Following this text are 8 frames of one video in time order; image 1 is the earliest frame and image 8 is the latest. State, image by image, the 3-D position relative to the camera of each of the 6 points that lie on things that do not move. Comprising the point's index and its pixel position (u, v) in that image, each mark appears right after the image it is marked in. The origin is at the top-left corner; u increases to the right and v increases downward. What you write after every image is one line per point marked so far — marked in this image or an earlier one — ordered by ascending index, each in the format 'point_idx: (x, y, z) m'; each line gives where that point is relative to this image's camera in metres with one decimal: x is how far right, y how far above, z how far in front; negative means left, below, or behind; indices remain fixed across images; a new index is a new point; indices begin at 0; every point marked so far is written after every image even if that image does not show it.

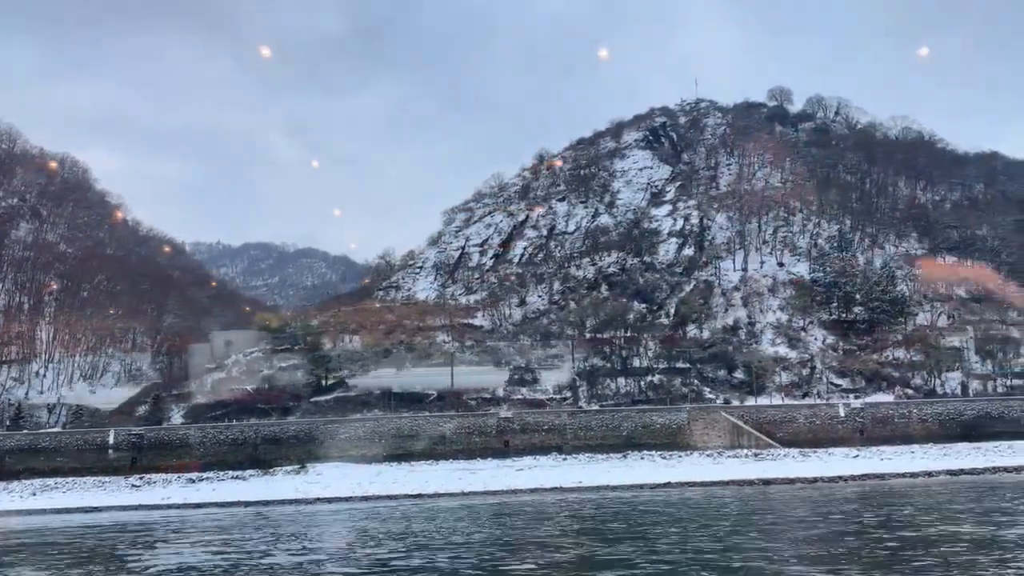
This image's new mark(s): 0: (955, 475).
0: (+11.6, -5.0, +20.0) m
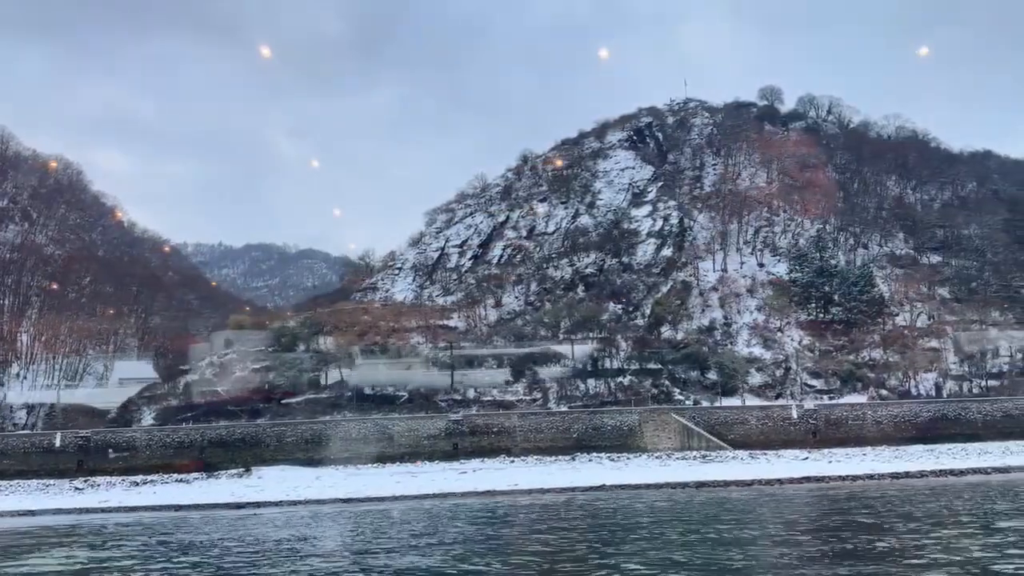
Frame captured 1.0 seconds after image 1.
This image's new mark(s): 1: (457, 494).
0: (+10.2, -5.0, +19.8) m
1: (-1.6, -5.1, +18.5) m
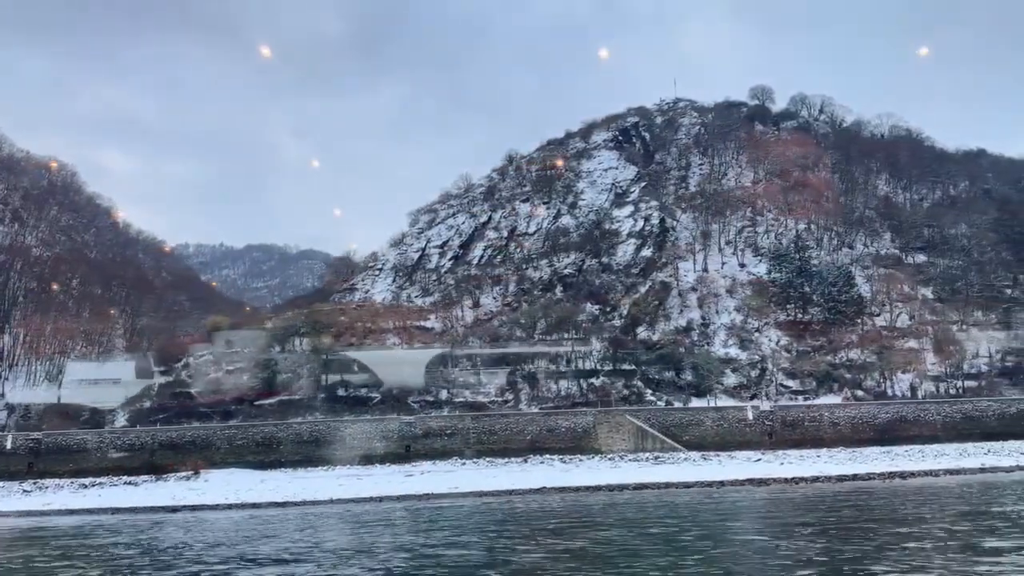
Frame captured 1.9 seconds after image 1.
0: (+8.9, -5.0, +19.7) m
1: (-2.8, -5.1, +18.4) m
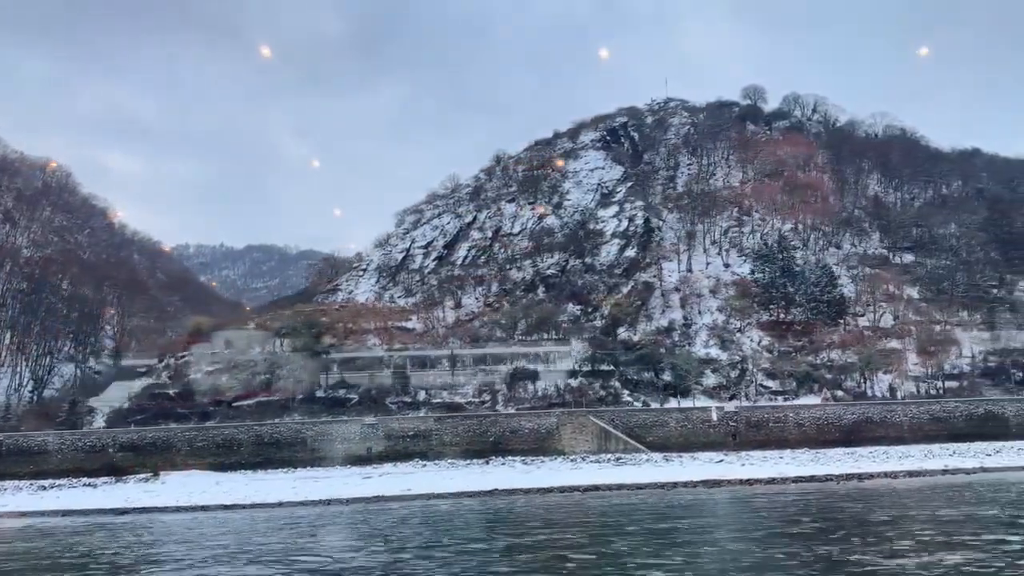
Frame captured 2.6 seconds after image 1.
0: (+7.9, -5.0, +19.6) m
1: (-3.9, -5.2, +18.3) m
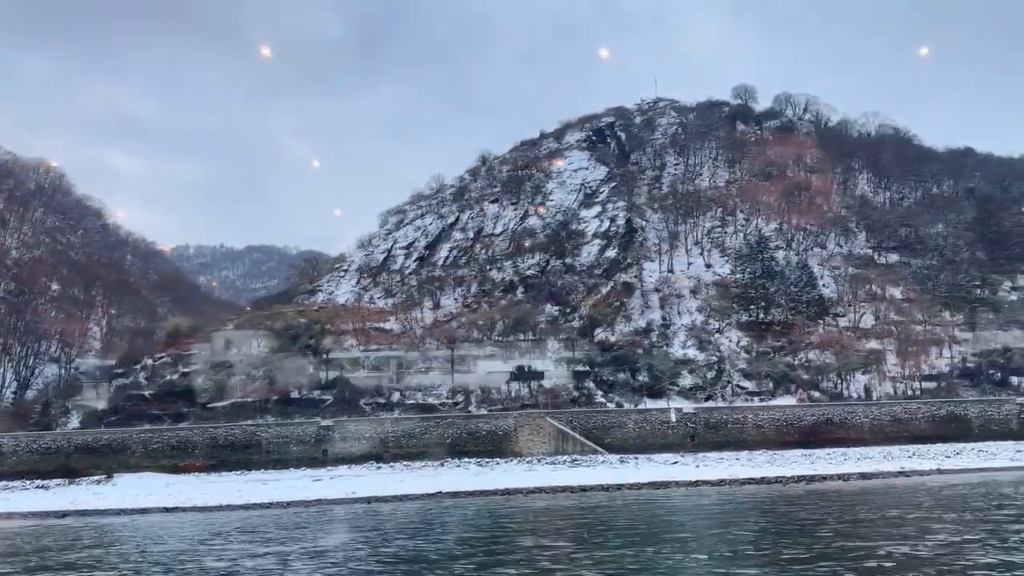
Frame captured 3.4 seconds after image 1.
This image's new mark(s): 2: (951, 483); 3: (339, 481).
0: (+6.8, -5.1, +19.5) m
1: (-5.0, -5.2, +18.3) m
2: (+11.5, -5.1, +19.7) m
3: (-4.6, -5.1, +19.7) m
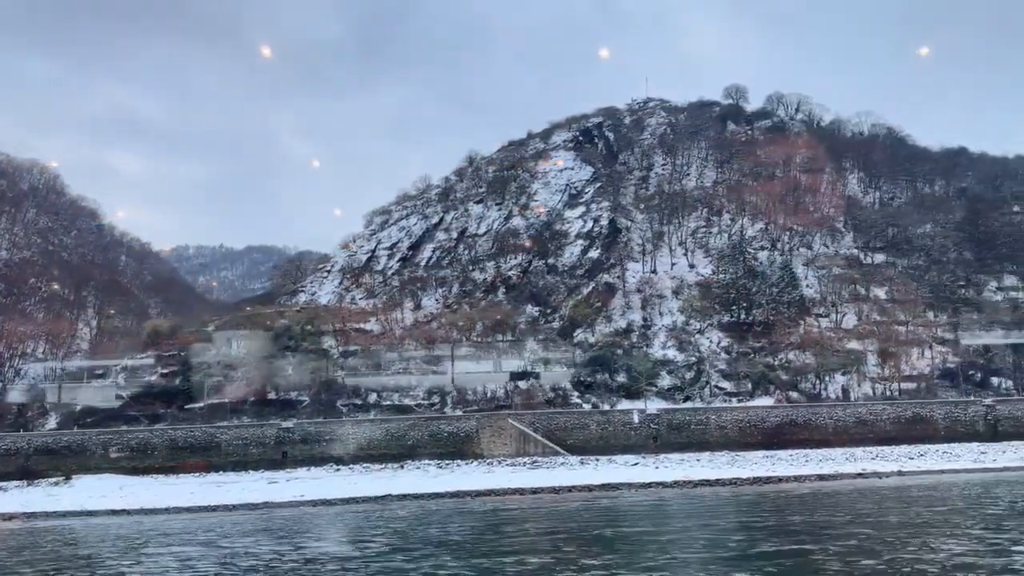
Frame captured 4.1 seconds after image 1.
0: (+5.7, -5.1, +19.5) m
1: (-6.1, -5.2, +18.3) m
2: (+10.5, -5.2, +19.6) m
3: (-5.6, -5.2, +19.7) m
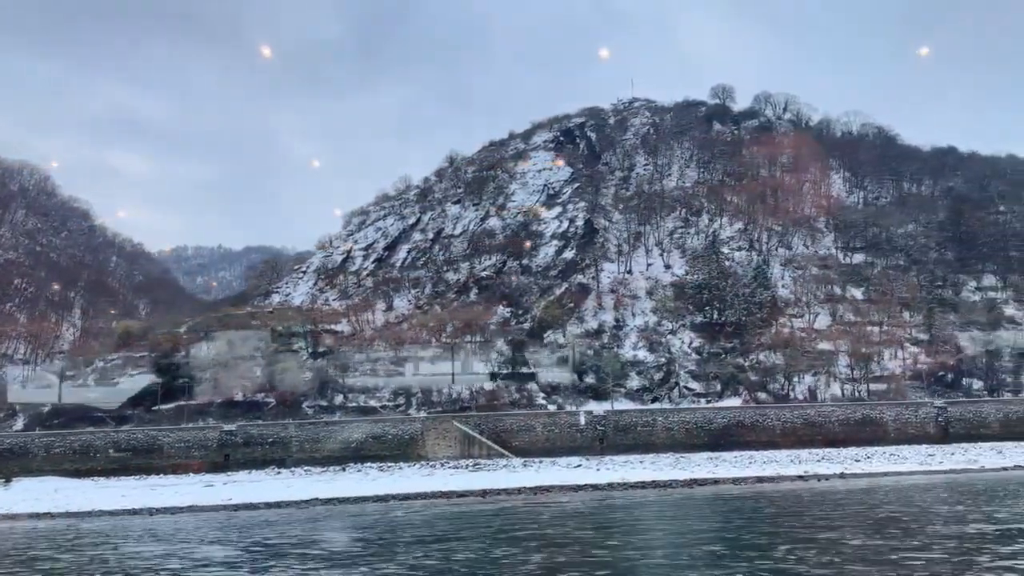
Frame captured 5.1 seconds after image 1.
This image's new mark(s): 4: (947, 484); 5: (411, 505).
0: (+4.2, -5.1, +19.4) m
1: (-7.6, -5.3, +18.2) m
2: (+9.0, -5.2, +19.5) m
3: (-7.1, -5.2, +19.7) m
4: (+11.5, -5.2, +19.7) m
5: (-2.5, -5.4, +17.7) m
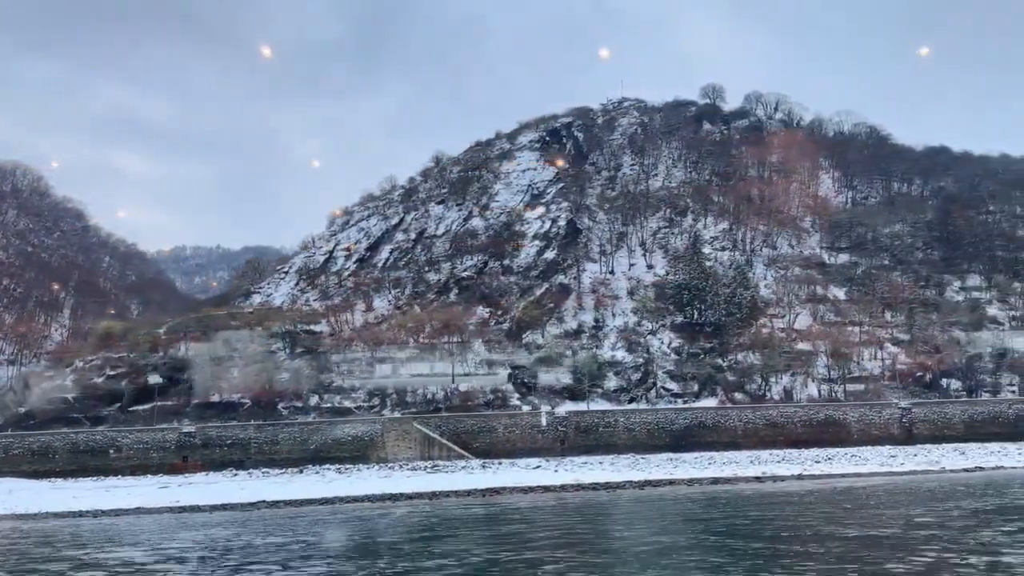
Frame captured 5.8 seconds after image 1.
0: (+3.1, -5.1, +19.4) m
1: (-8.7, -5.3, +18.2) m
2: (+7.9, -5.2, +19.5) m
3: (-8.2, -5.3, +19.6) m
4: (+10.5, -5.2, +19.6) m
5: (-3.6, -5.4, +17.7) m
